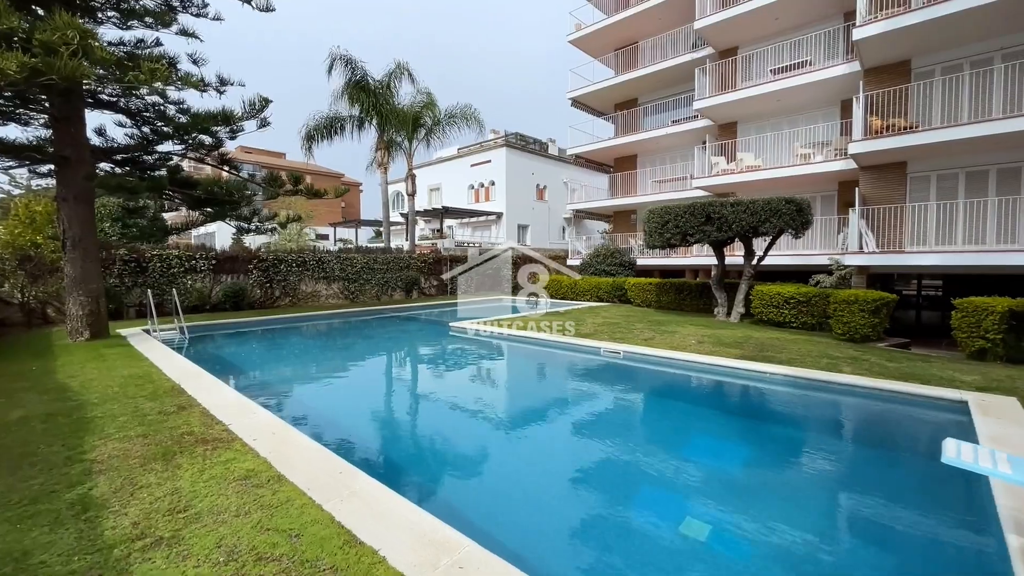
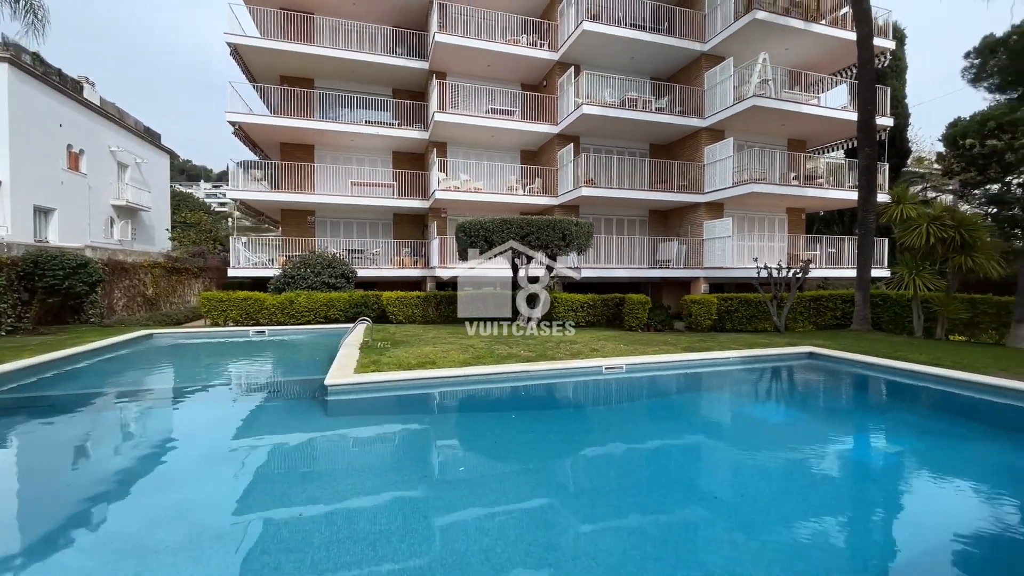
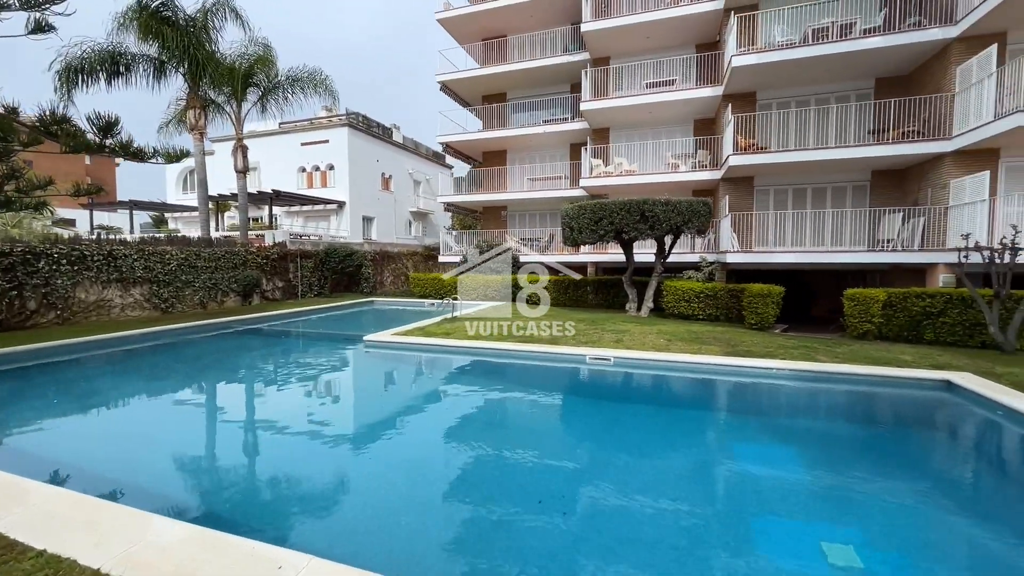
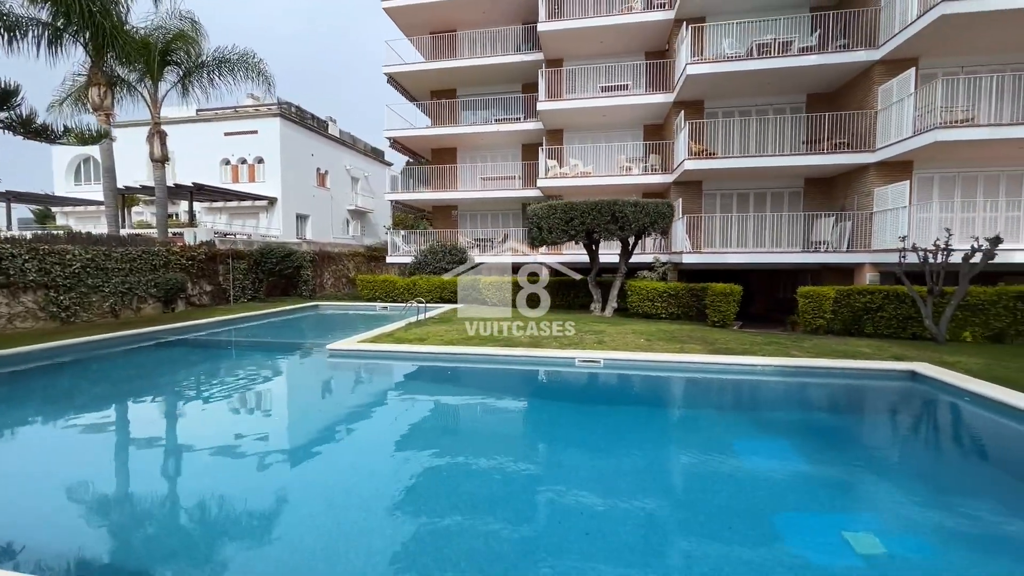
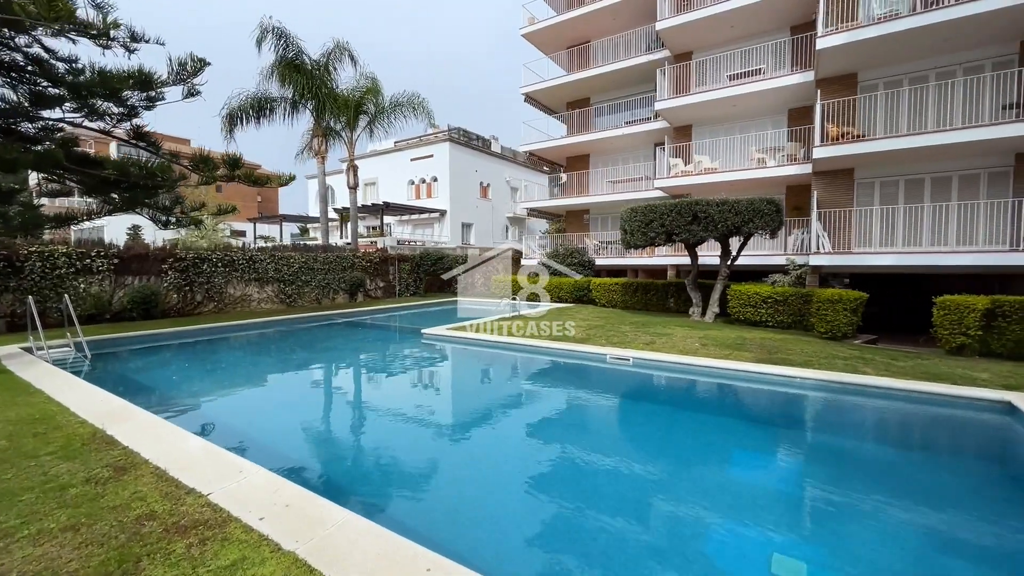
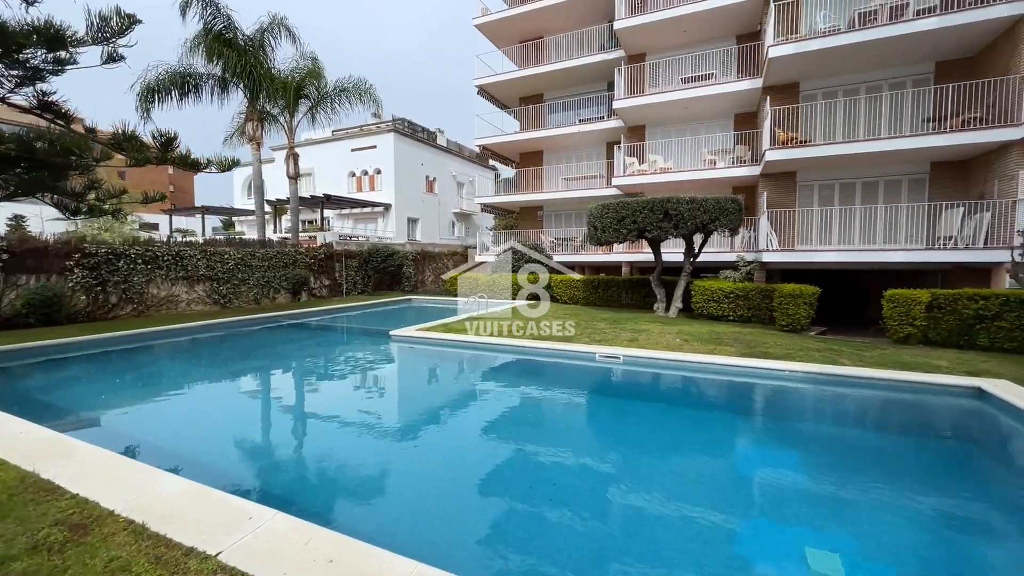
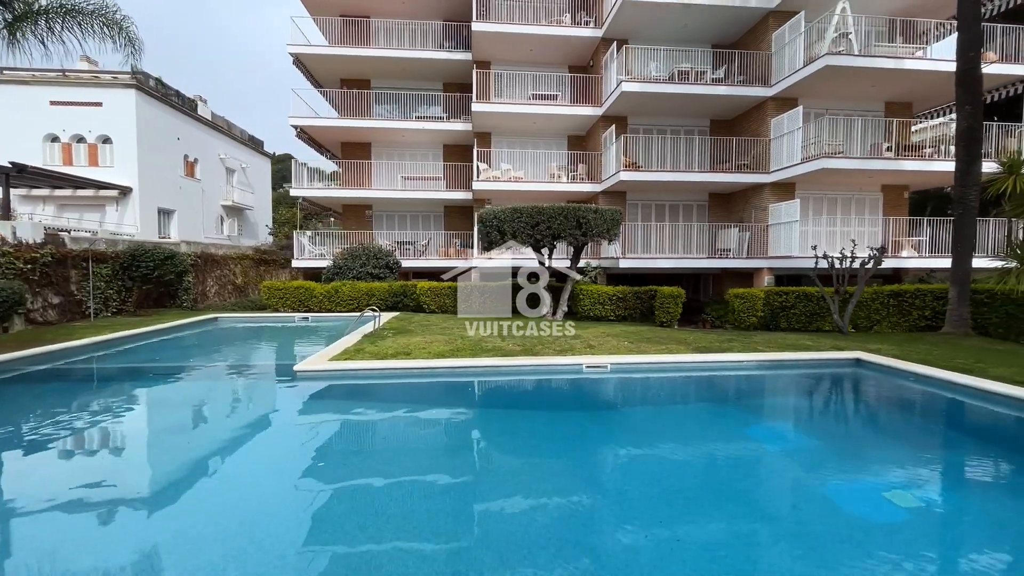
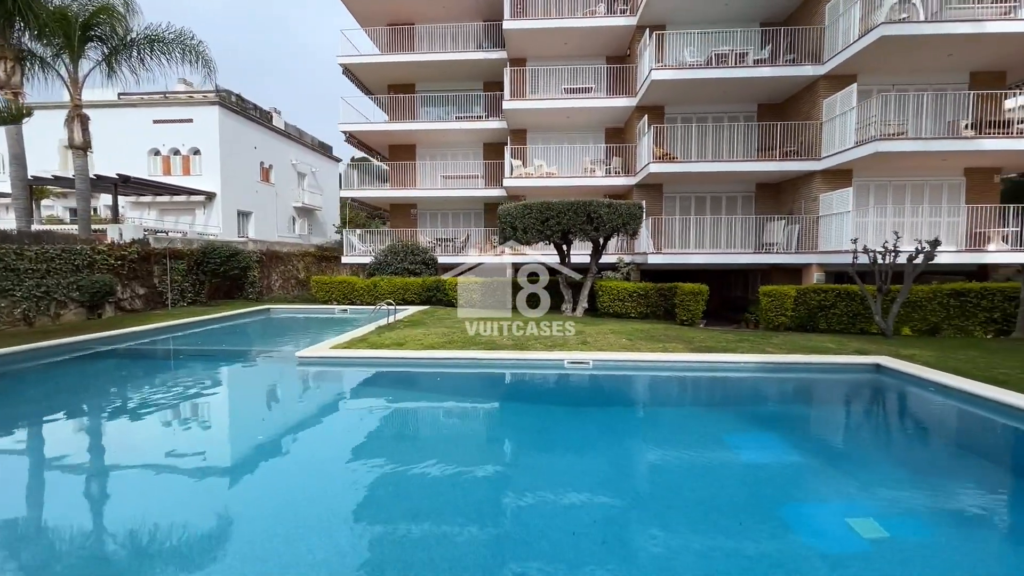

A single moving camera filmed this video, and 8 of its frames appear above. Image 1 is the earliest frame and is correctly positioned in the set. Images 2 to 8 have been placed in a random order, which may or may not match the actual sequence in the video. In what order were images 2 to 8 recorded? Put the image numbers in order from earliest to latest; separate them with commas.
5, 6, 3, 4, 8, 7, 2
